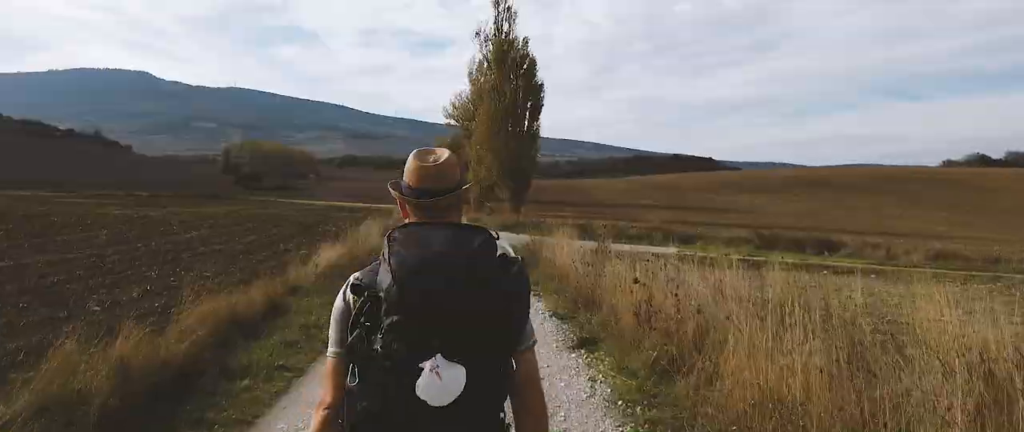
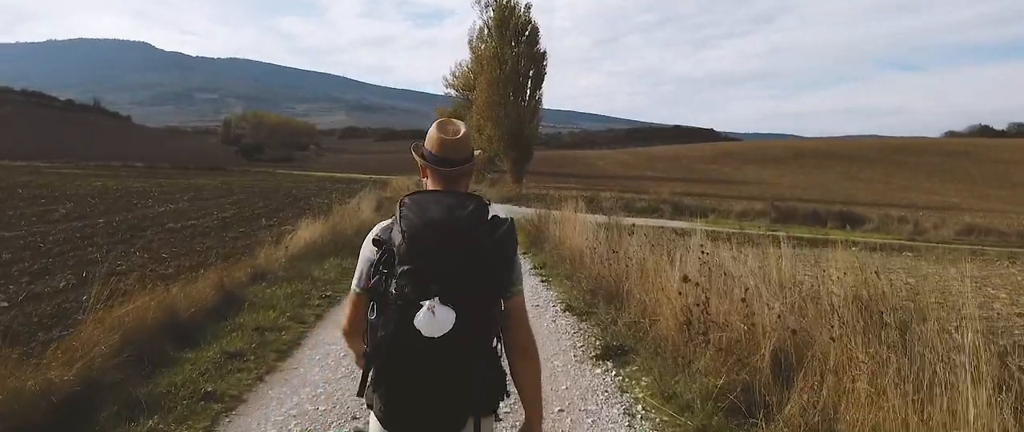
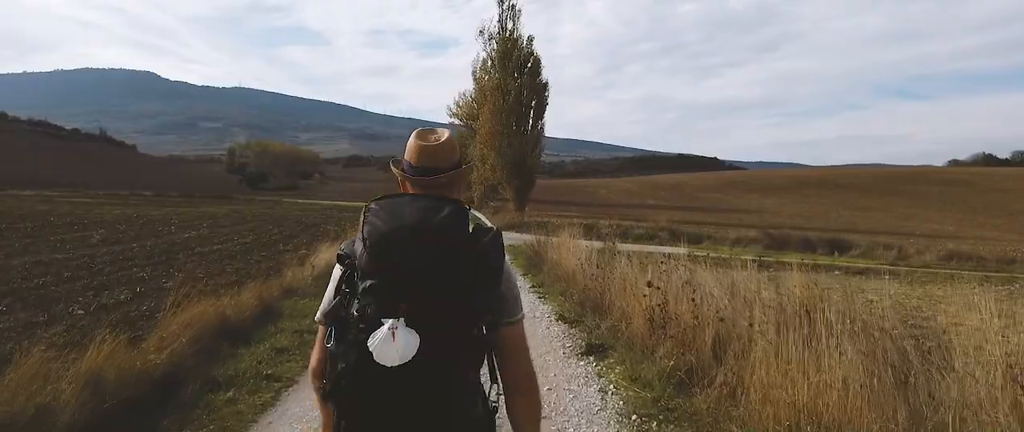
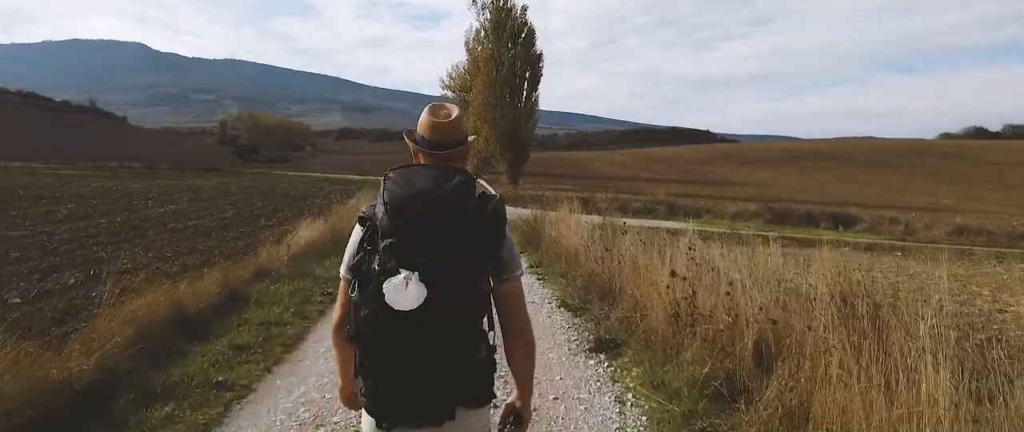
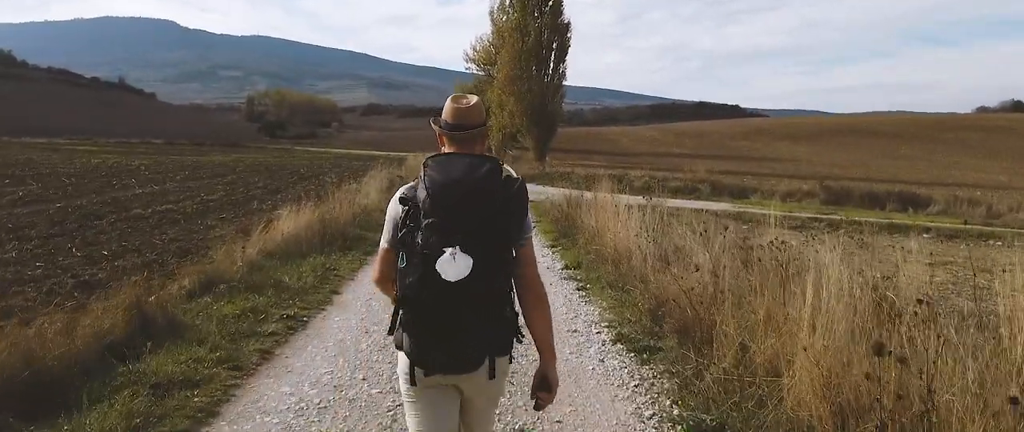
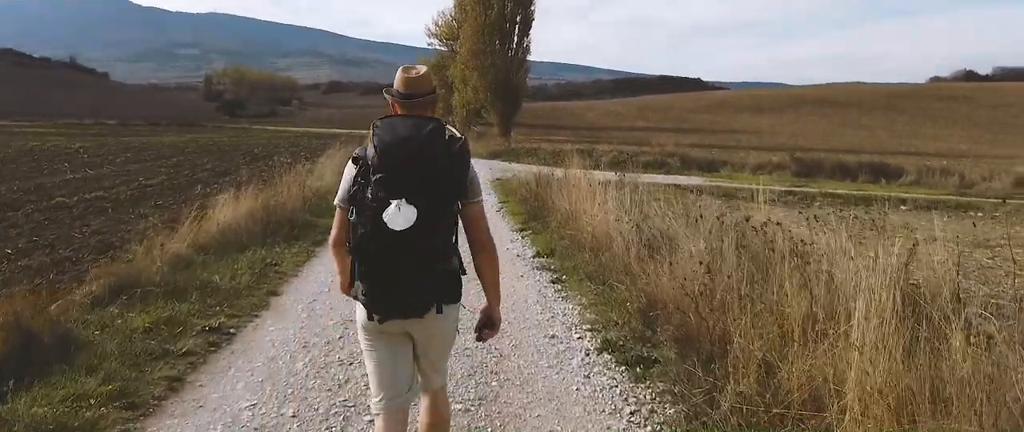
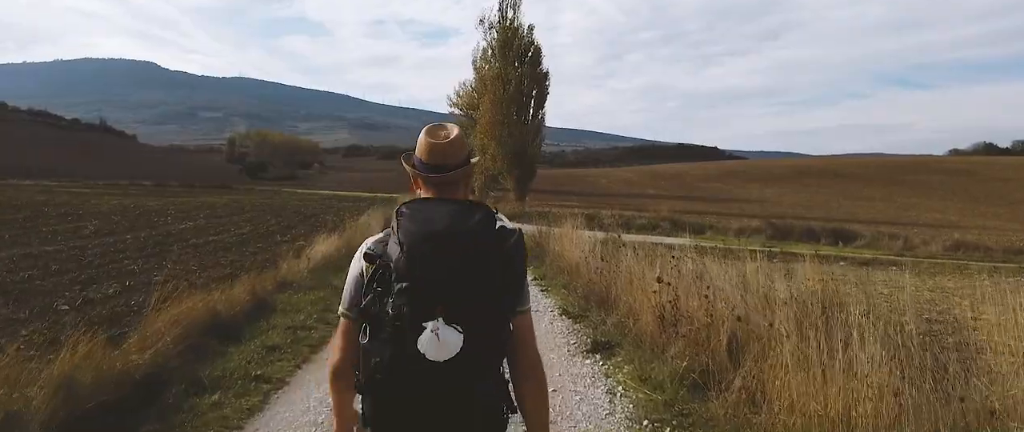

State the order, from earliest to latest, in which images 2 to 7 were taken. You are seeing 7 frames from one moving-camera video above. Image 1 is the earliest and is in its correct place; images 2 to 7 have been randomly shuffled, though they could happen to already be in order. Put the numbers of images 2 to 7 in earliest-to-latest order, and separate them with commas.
3, 7, 4, 2, 5, 6
